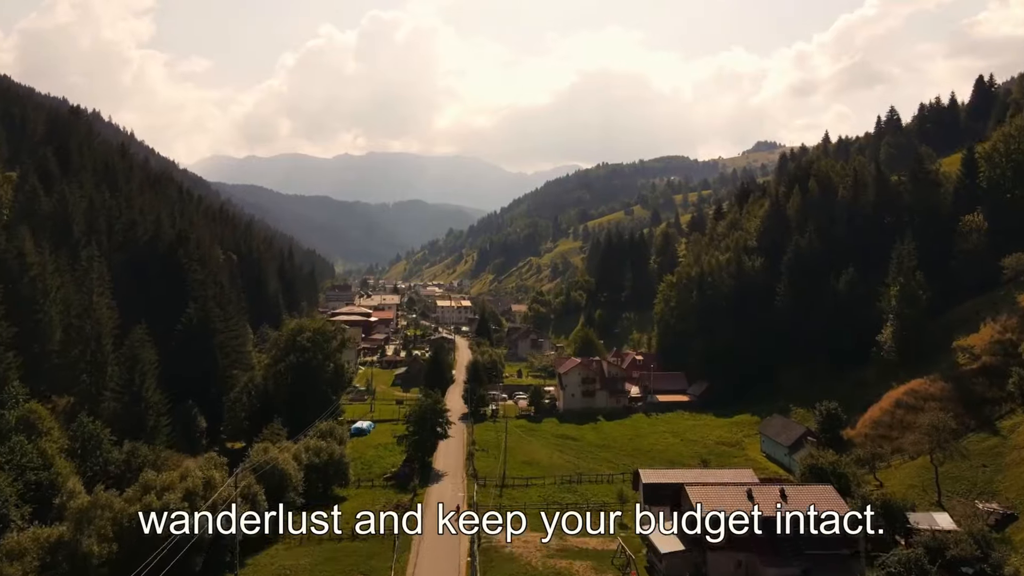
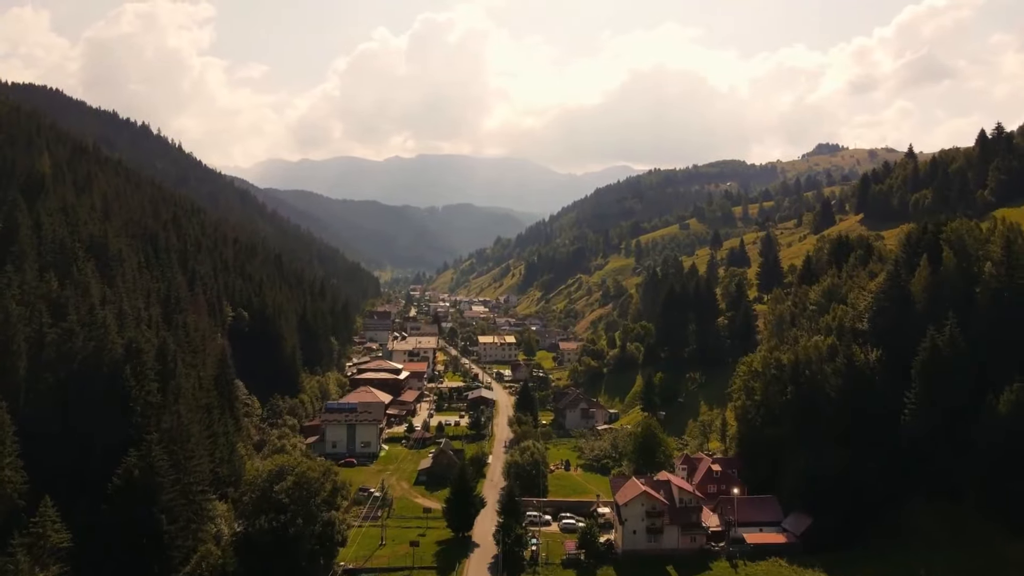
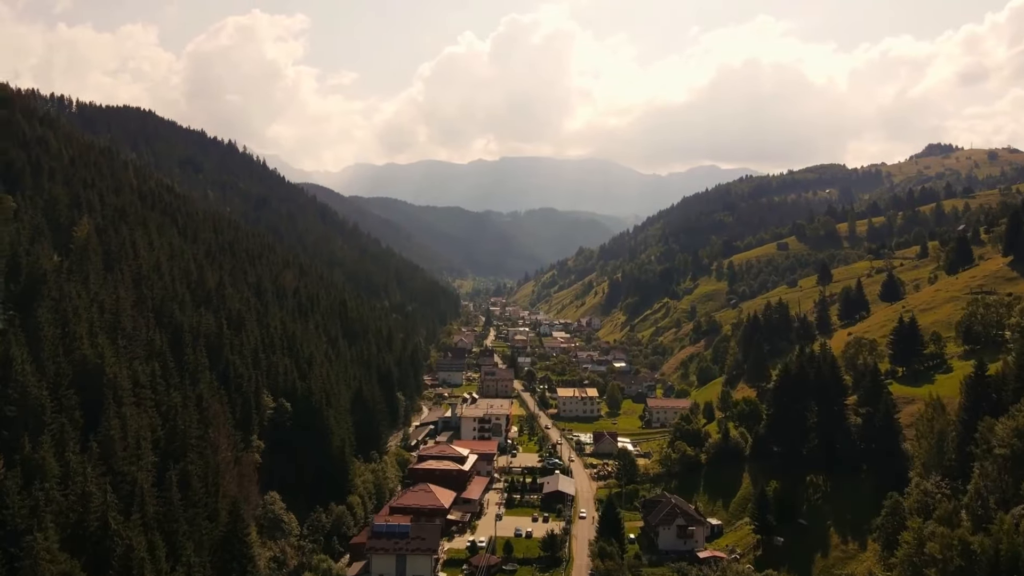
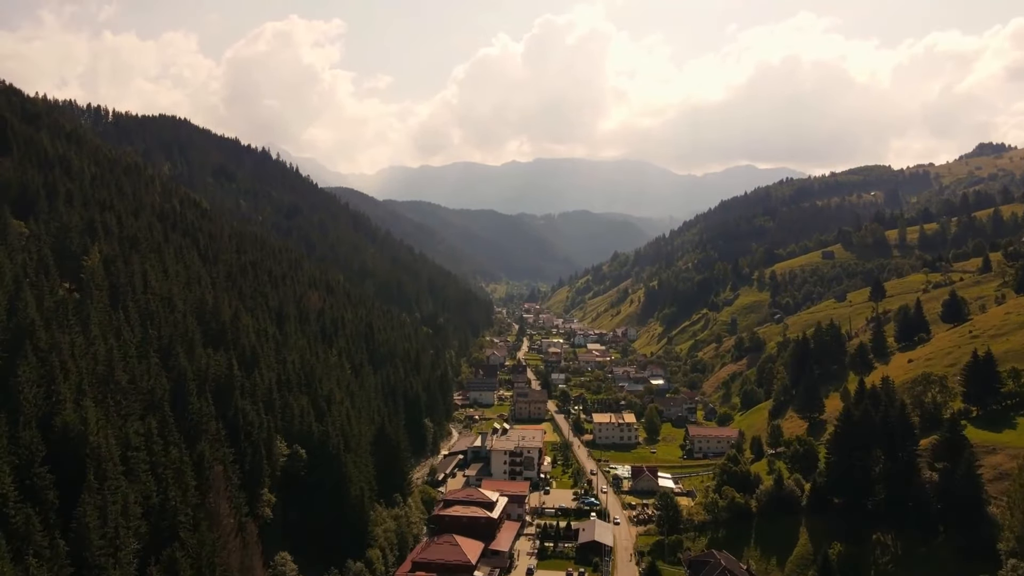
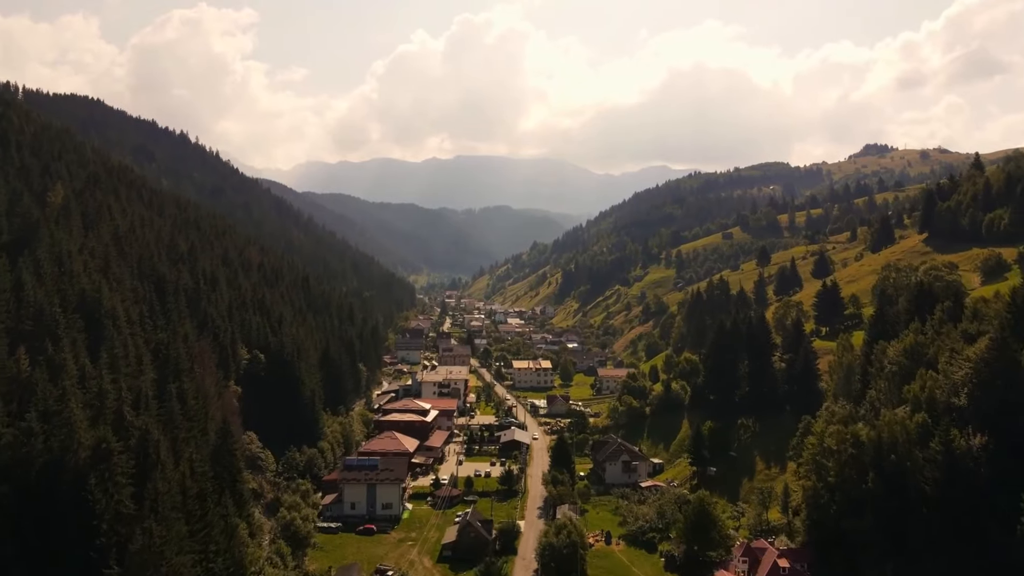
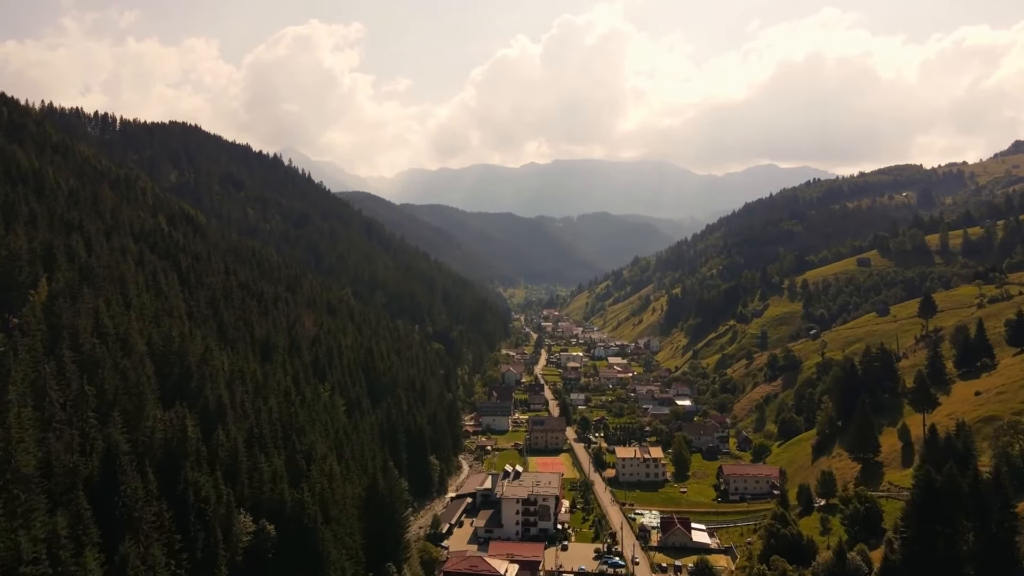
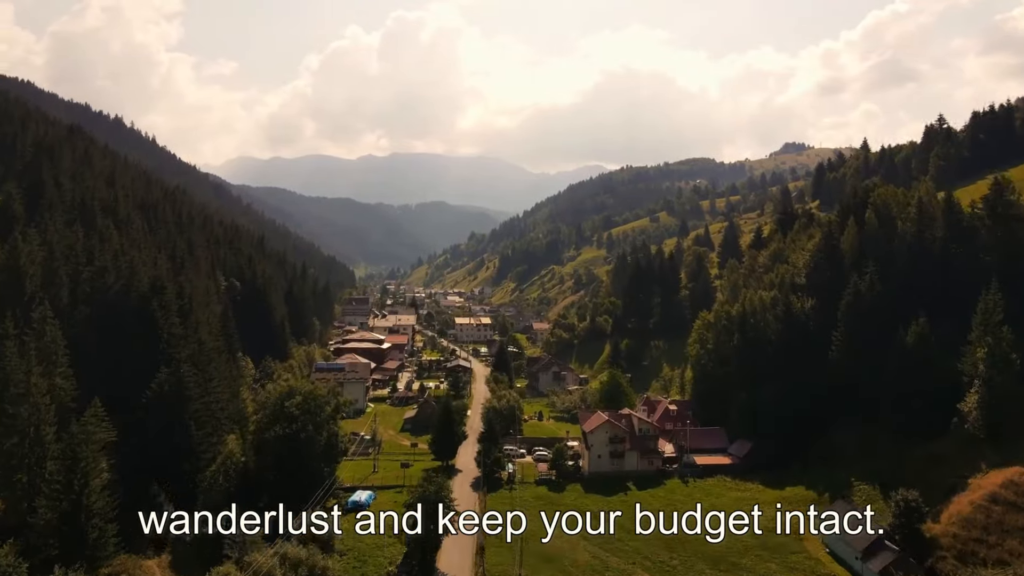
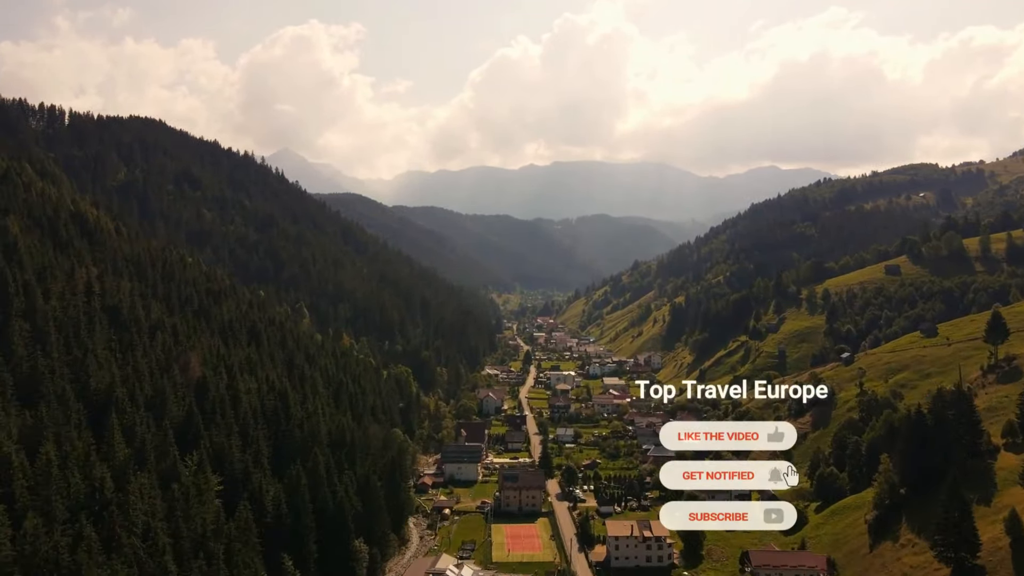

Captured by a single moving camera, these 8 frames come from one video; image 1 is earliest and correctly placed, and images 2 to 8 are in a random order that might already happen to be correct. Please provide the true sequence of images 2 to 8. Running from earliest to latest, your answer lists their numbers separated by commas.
7, 2, 5, 3, 4, 6, 8
